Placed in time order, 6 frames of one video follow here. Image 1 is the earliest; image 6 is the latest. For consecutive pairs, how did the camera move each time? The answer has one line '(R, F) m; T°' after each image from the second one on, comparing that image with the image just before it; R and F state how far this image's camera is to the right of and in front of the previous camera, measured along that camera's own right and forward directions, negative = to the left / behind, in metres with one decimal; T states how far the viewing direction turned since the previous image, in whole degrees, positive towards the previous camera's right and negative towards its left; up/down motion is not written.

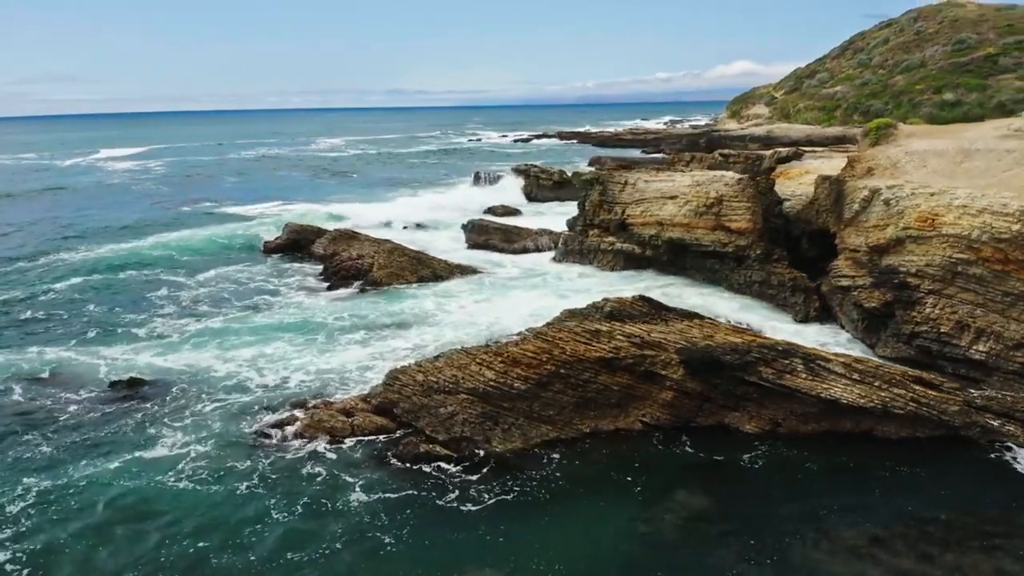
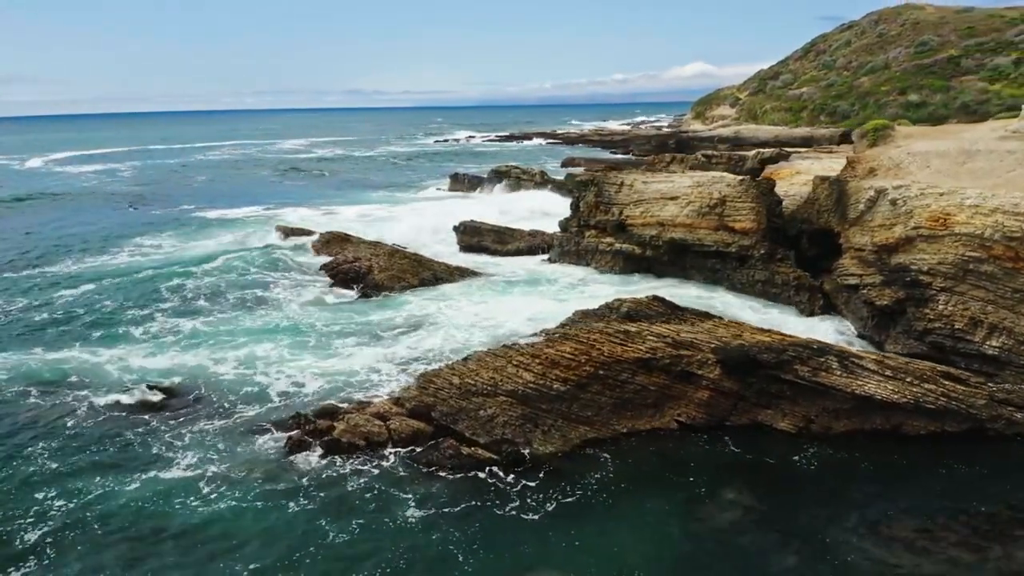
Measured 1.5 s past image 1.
(-1.0, 0.0) m; +2°
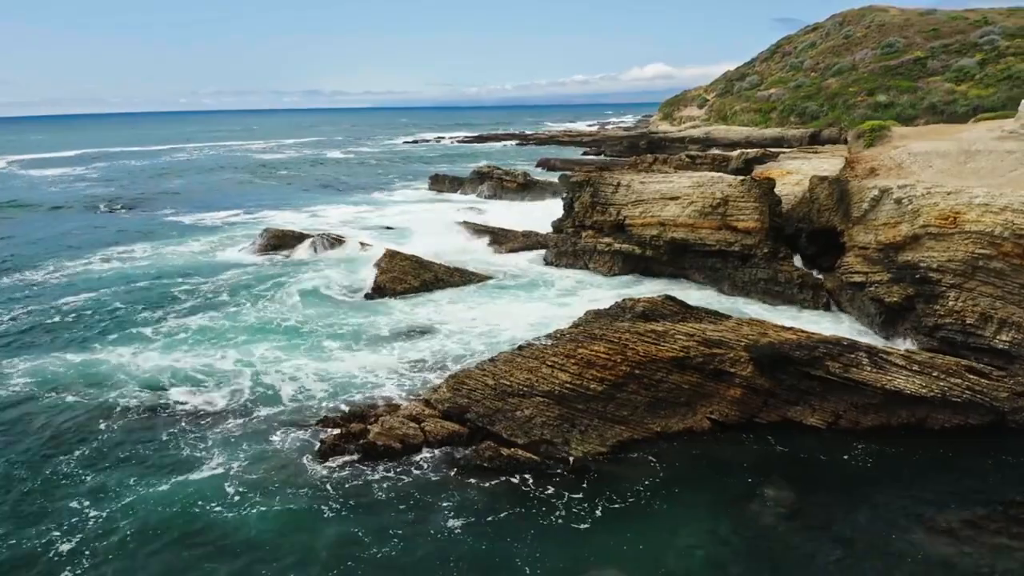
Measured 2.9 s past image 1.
(-0.9, 0.0) m; +2°
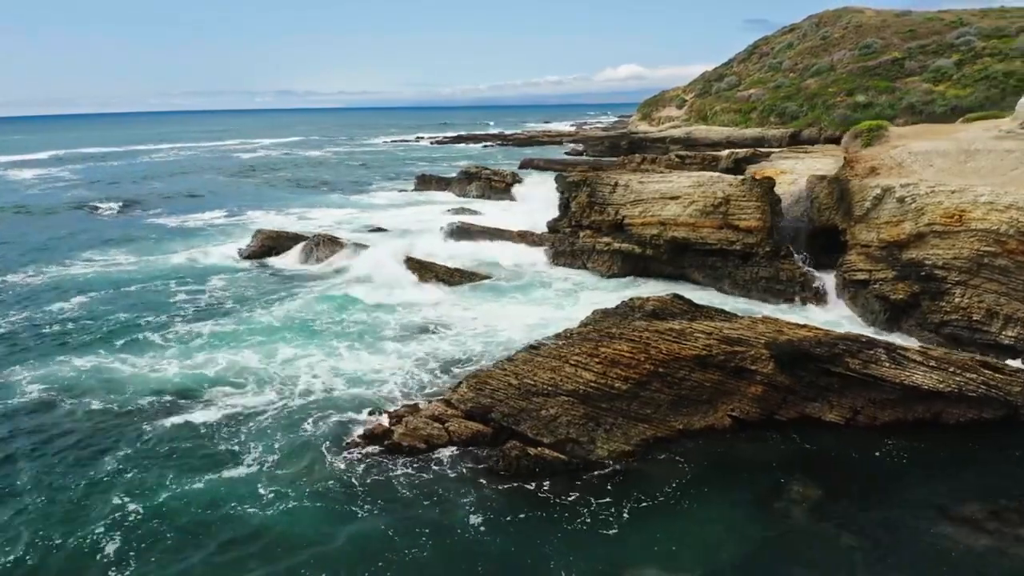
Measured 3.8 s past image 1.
(-0.6, 0.0) m; +1°
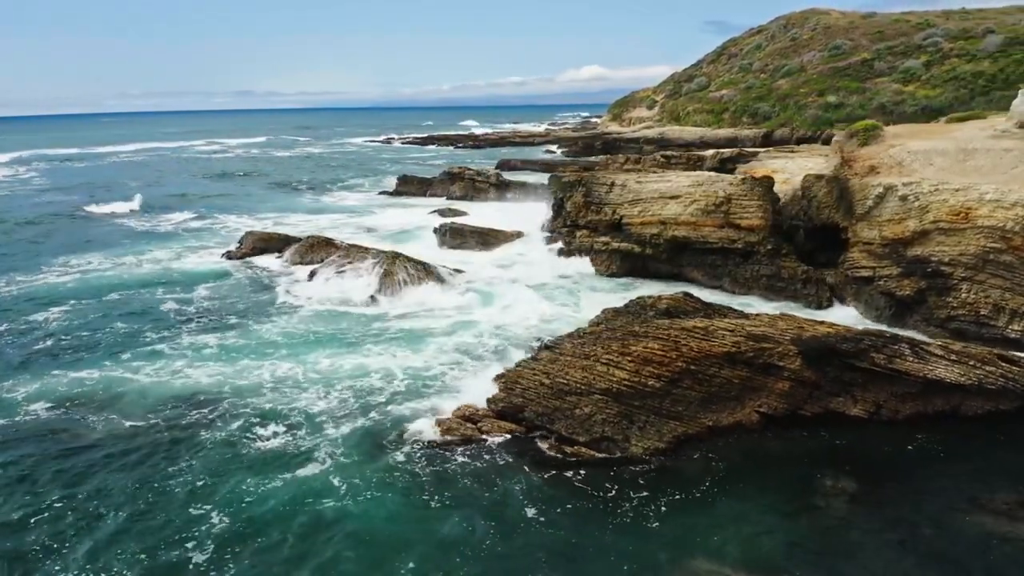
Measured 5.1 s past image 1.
(-0.9, 0.0) m; +2°
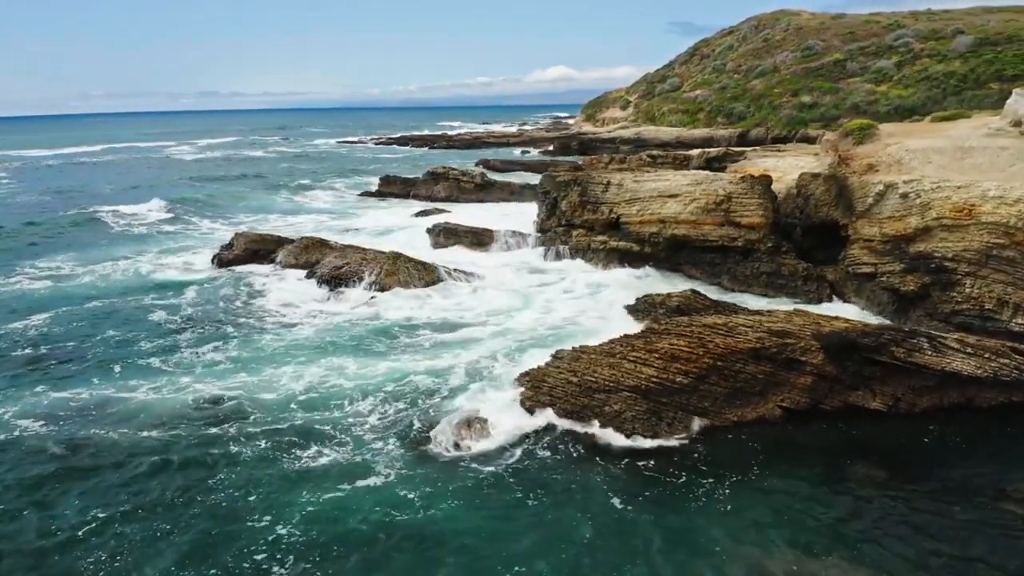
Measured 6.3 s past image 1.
(-0.8, 0.0) m; +2°
